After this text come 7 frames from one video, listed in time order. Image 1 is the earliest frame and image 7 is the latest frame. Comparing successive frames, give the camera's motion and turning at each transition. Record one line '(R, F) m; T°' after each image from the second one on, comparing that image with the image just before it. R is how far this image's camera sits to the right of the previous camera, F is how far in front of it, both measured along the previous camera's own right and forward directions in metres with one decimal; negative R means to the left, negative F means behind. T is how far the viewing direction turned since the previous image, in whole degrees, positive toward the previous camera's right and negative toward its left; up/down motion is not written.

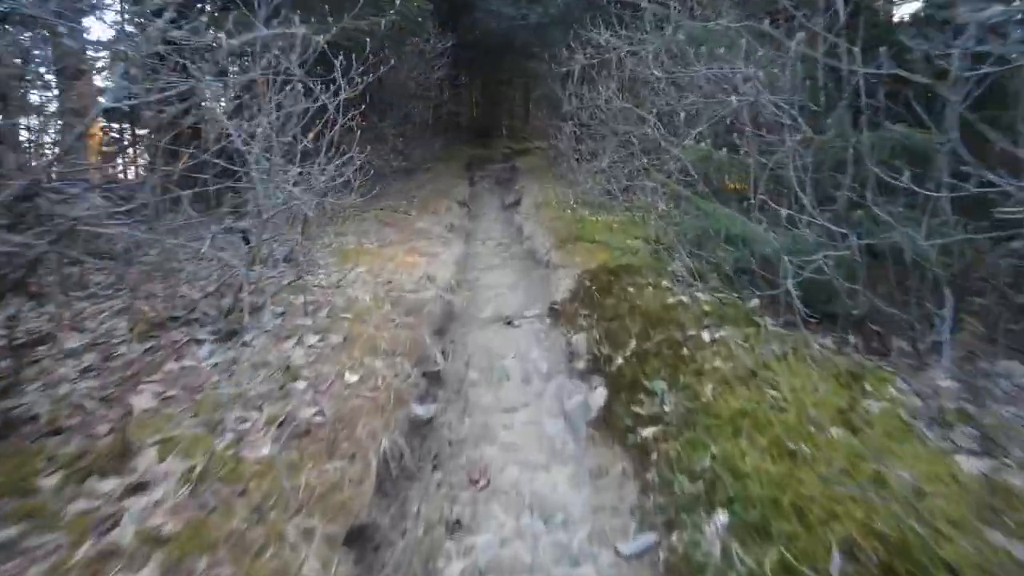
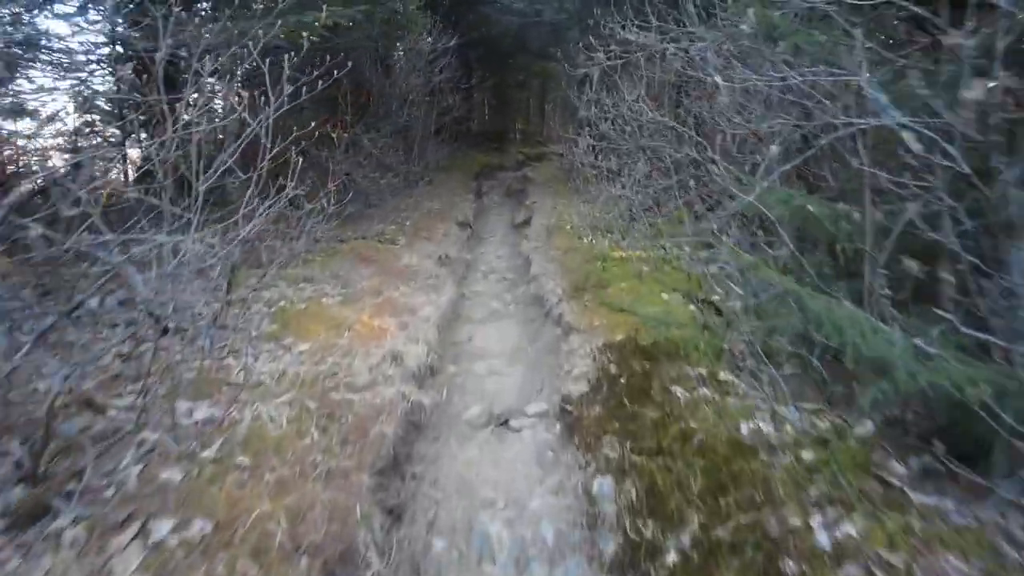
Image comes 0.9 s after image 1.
(+0.2, +1.9) m; -1°
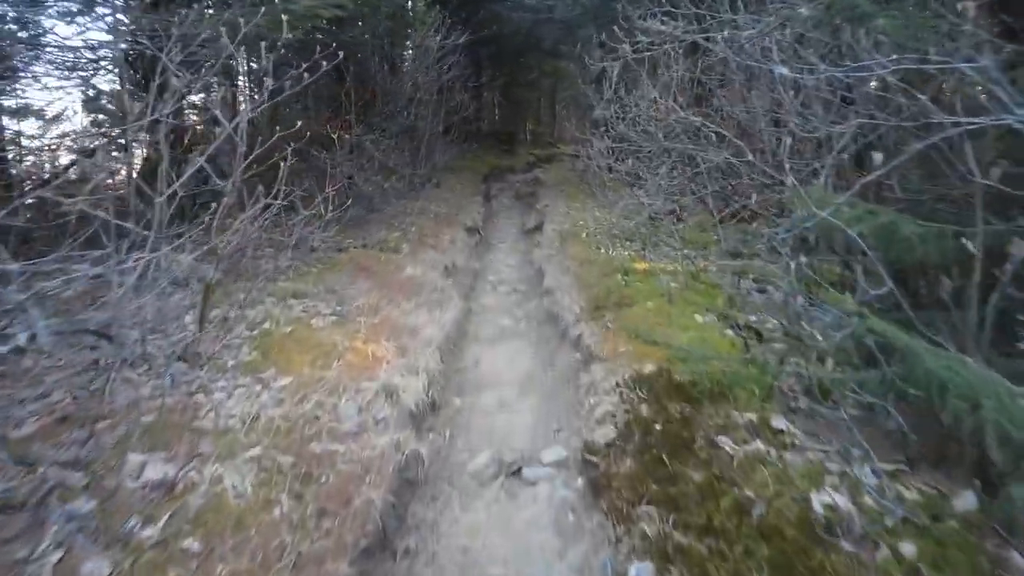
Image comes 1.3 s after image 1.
(0.0, +0.7) m; -1°
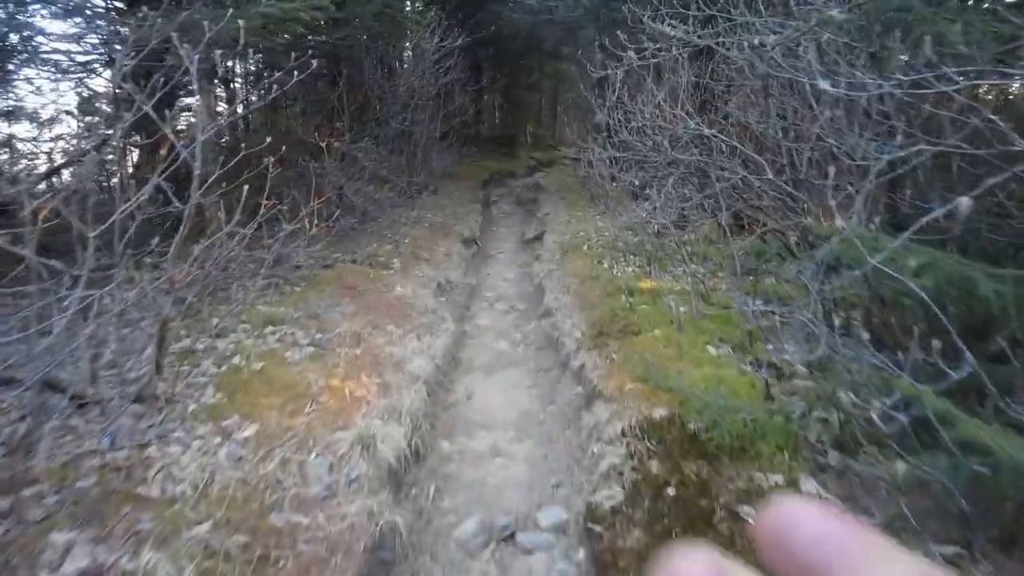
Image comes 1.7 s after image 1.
(+0.1, +0.5) m; 0°
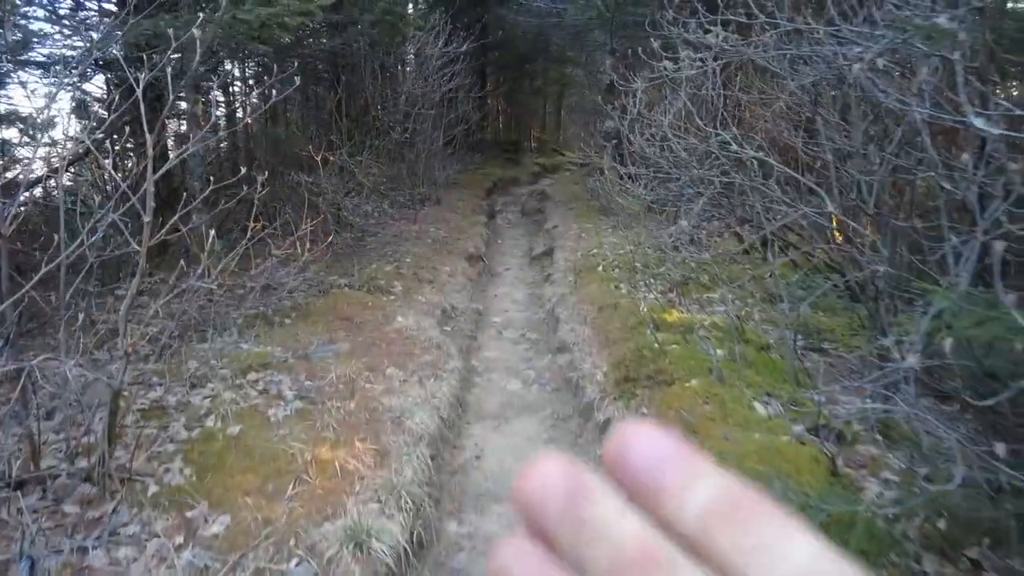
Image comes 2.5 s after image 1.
(-0.1, +0.7) m; 0°
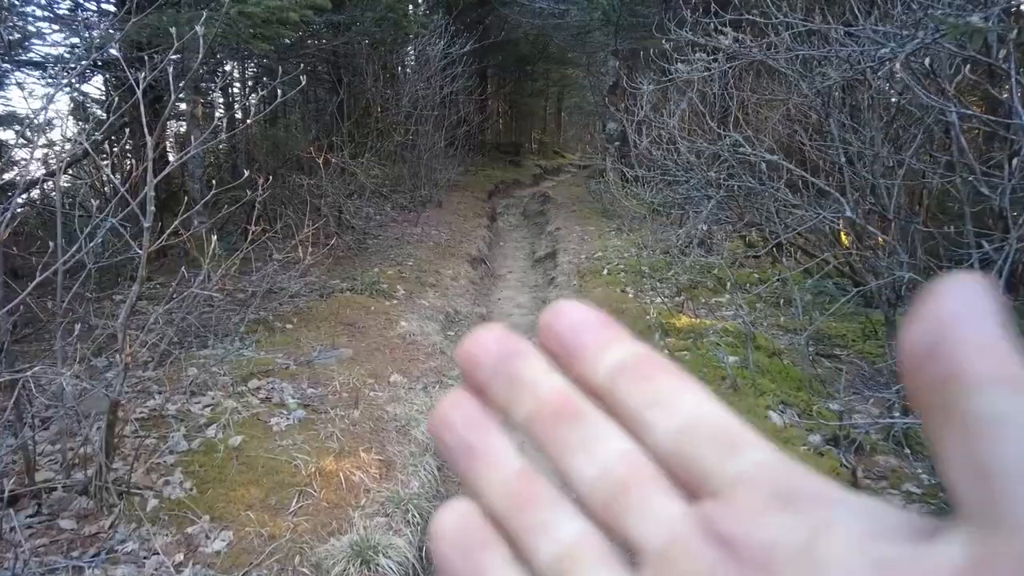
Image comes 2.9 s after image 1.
(-0.1, +0.1) m; 0°
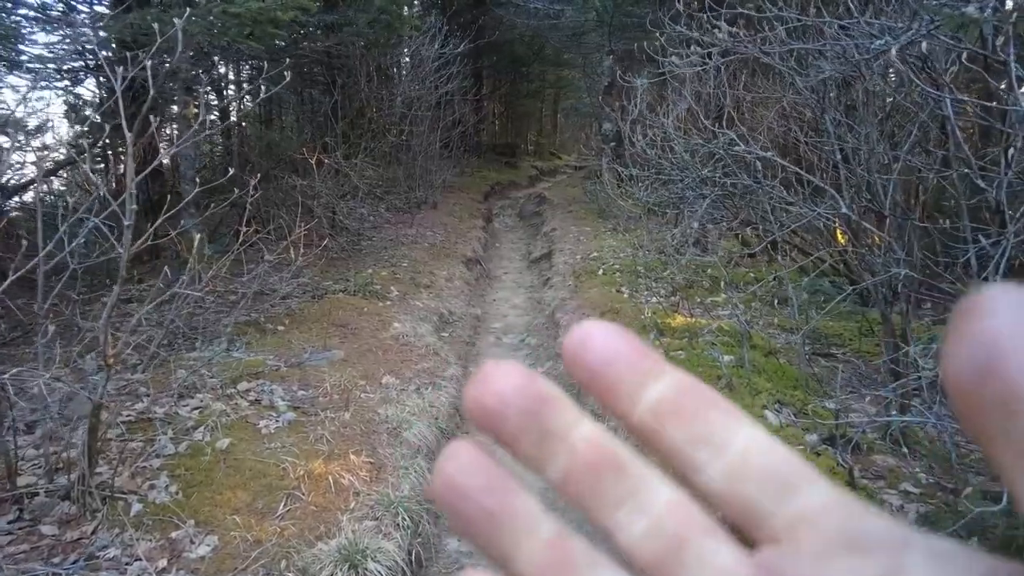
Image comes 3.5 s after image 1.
(0.0, +0.1) m; 0°
